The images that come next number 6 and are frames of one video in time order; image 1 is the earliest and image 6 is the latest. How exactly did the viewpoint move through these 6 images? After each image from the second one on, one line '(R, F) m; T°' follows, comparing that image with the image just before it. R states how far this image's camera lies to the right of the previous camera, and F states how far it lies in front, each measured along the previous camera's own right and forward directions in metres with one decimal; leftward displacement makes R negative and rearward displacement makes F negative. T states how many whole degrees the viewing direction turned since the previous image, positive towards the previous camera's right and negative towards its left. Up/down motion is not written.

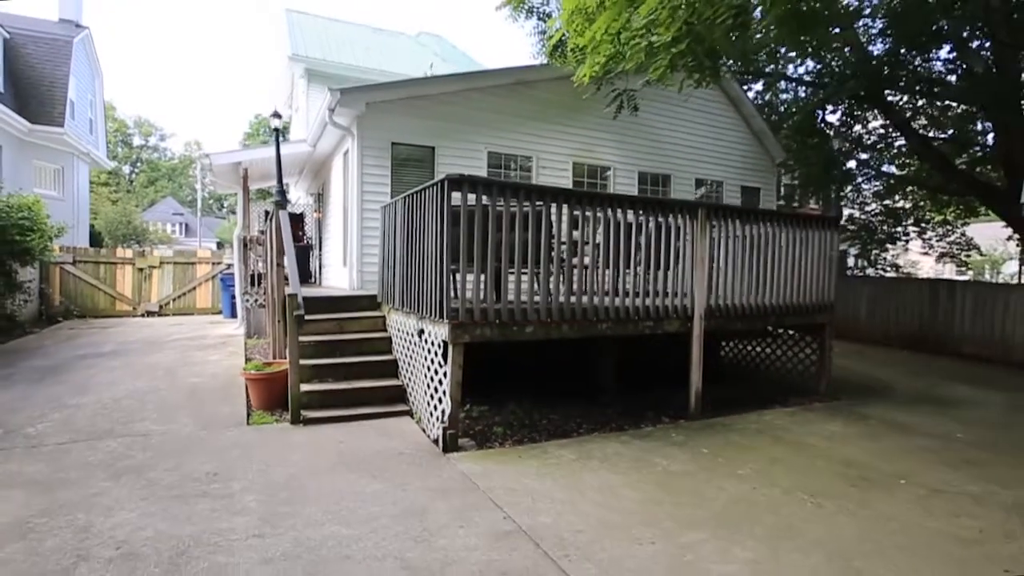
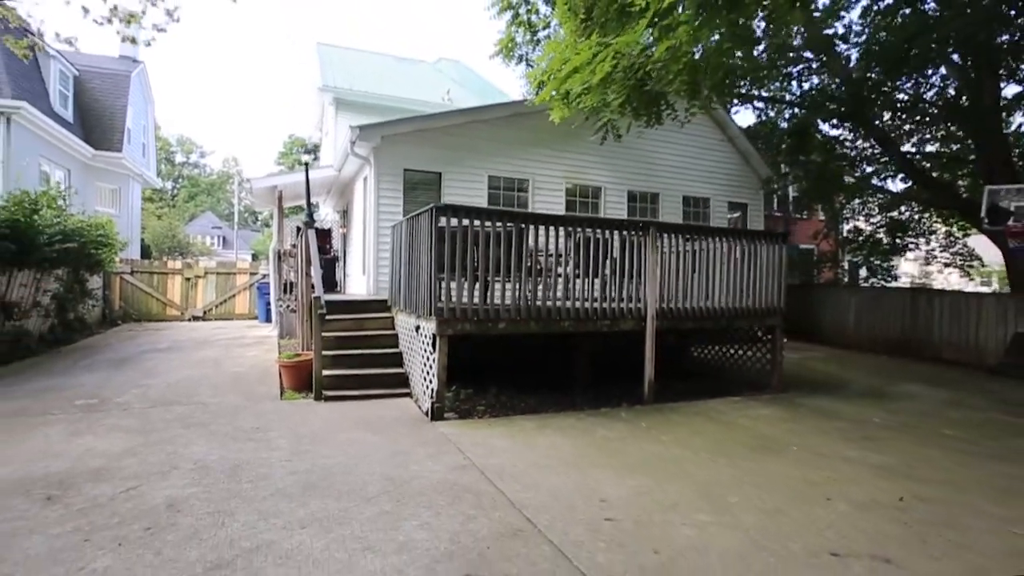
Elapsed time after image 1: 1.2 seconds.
(+0.5, -1.1) m; -3°
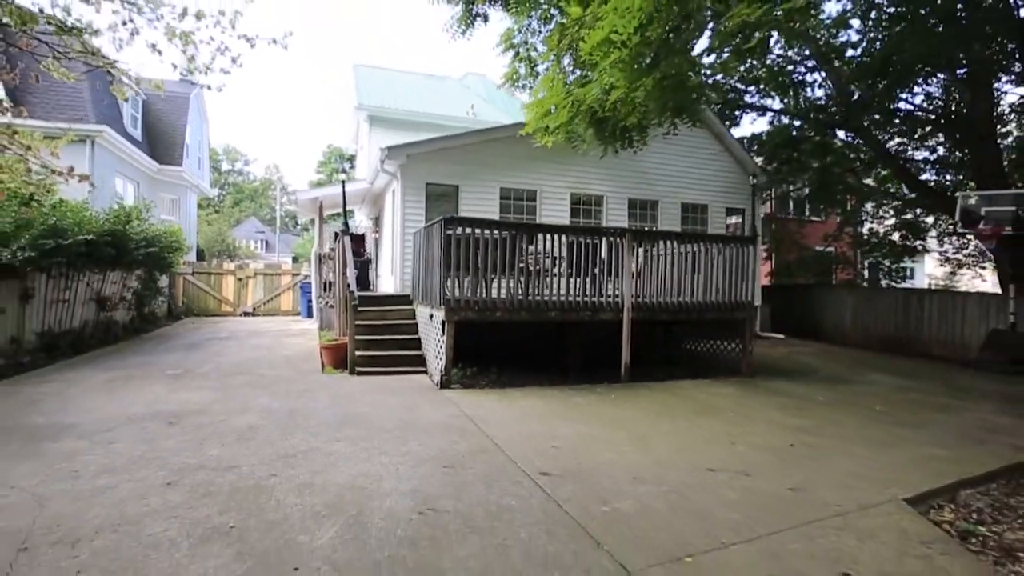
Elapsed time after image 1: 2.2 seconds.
(+0.5, -1.2) m; -4°
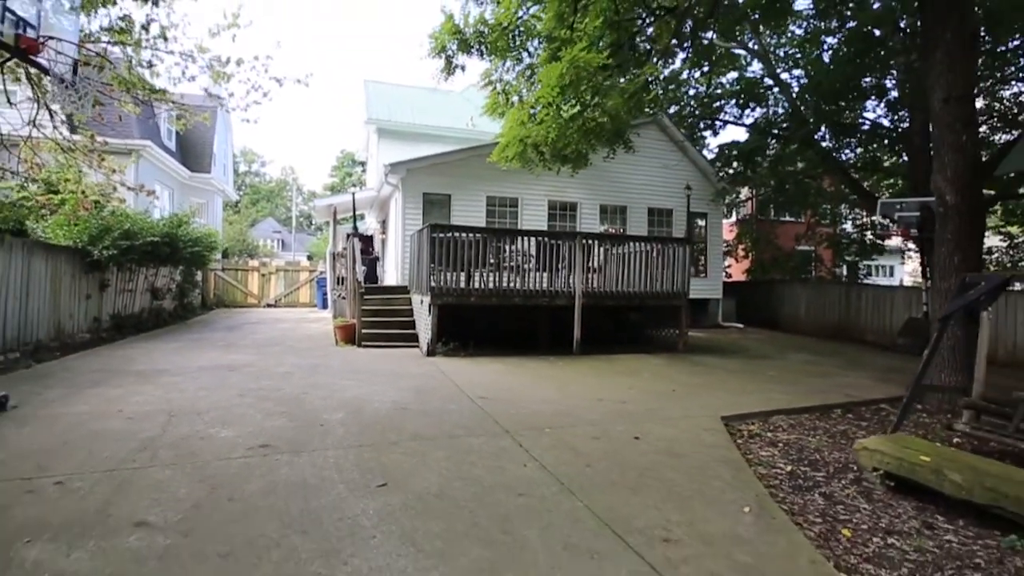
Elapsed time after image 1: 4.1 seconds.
(+0.6, -1.8) m; -1°
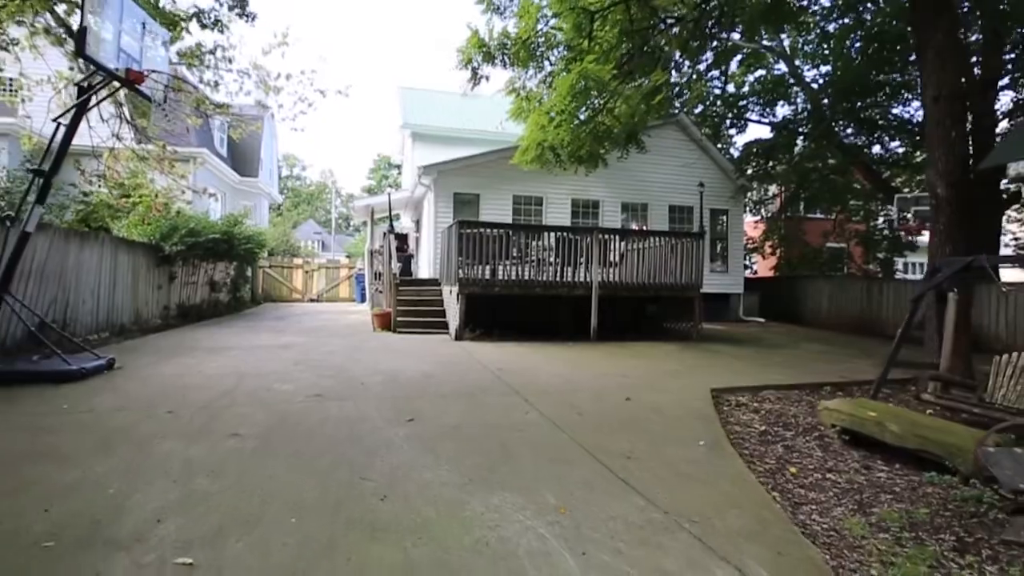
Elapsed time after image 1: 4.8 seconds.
(+0.2, -0.8) m; -4°
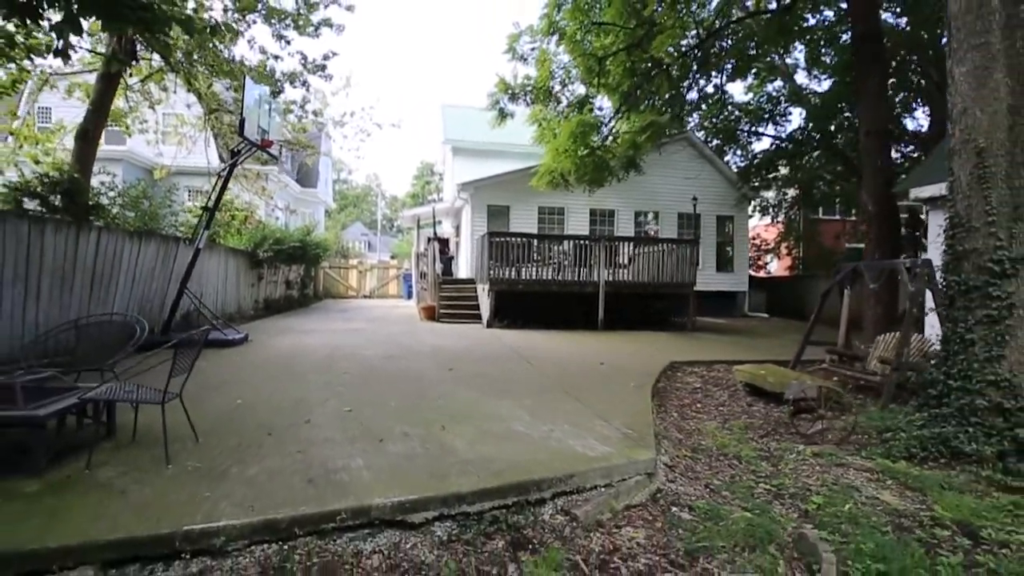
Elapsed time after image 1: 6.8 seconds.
(+0.4, -2.1) m; -4°
